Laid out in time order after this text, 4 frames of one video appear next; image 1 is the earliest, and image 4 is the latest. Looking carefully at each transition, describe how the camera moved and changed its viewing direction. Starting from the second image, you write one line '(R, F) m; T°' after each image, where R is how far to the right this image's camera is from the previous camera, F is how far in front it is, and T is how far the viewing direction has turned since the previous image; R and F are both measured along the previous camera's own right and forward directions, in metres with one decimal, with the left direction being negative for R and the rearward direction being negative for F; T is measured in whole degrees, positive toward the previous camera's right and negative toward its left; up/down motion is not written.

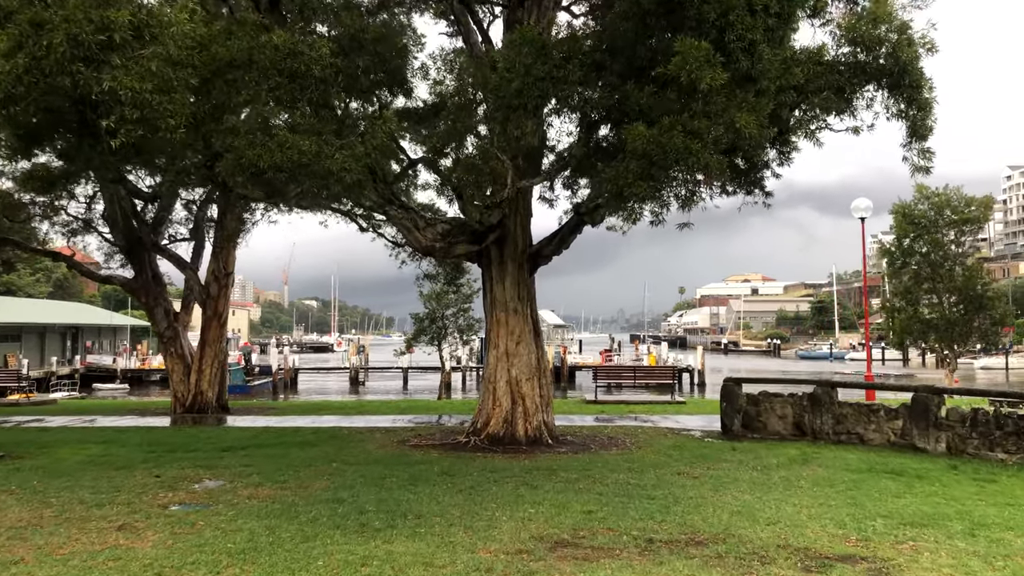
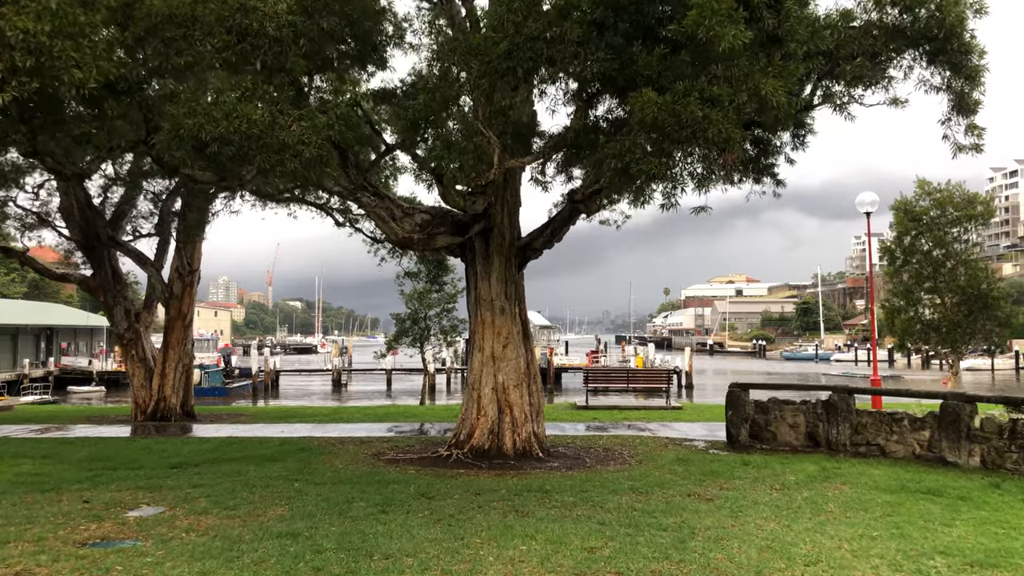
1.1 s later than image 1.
(0.0, +1.1) m; +1°
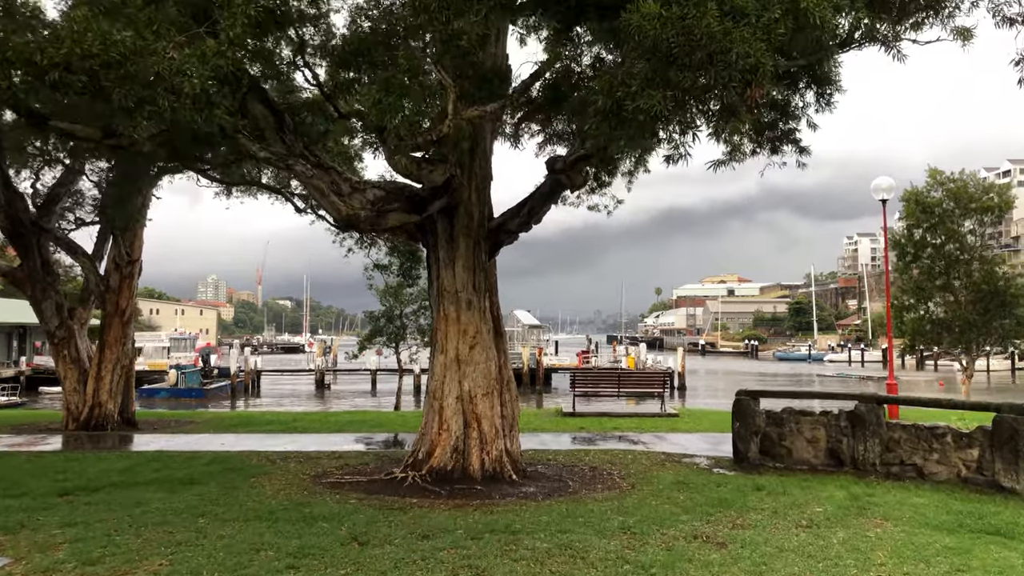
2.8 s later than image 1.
(+0.2, +1.7) m; +1°
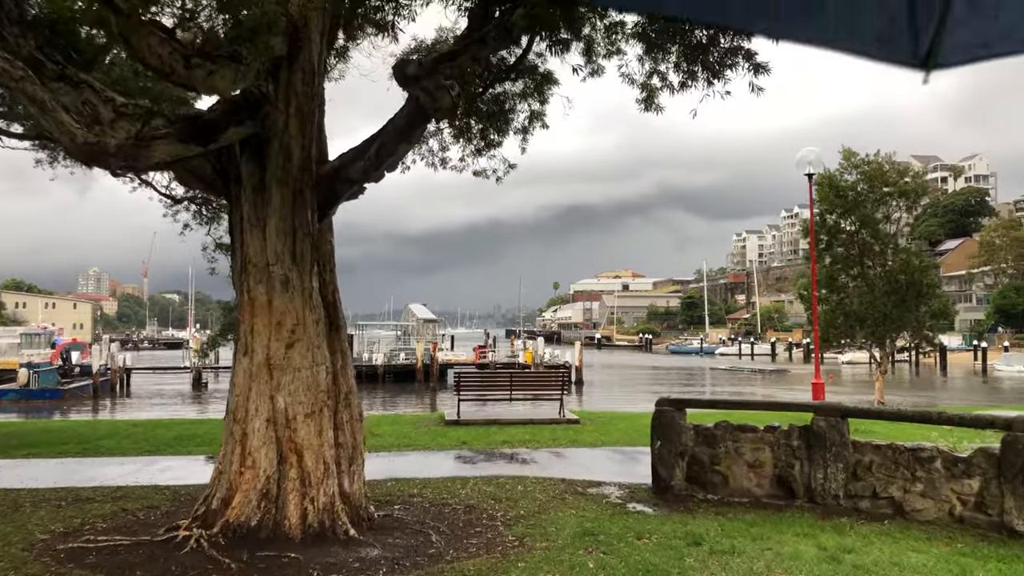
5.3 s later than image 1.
(+0.4, +2.6) m; +7°
